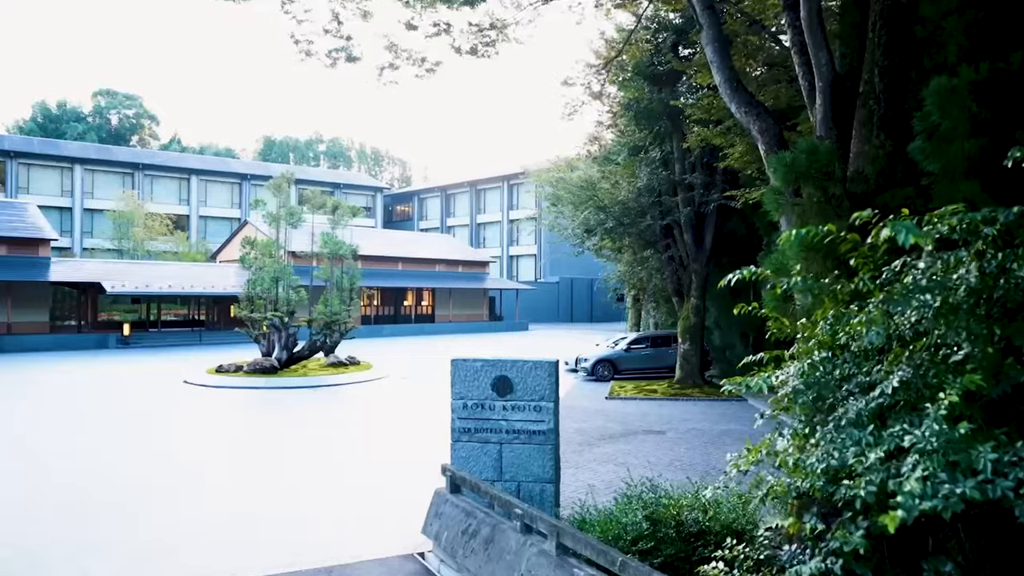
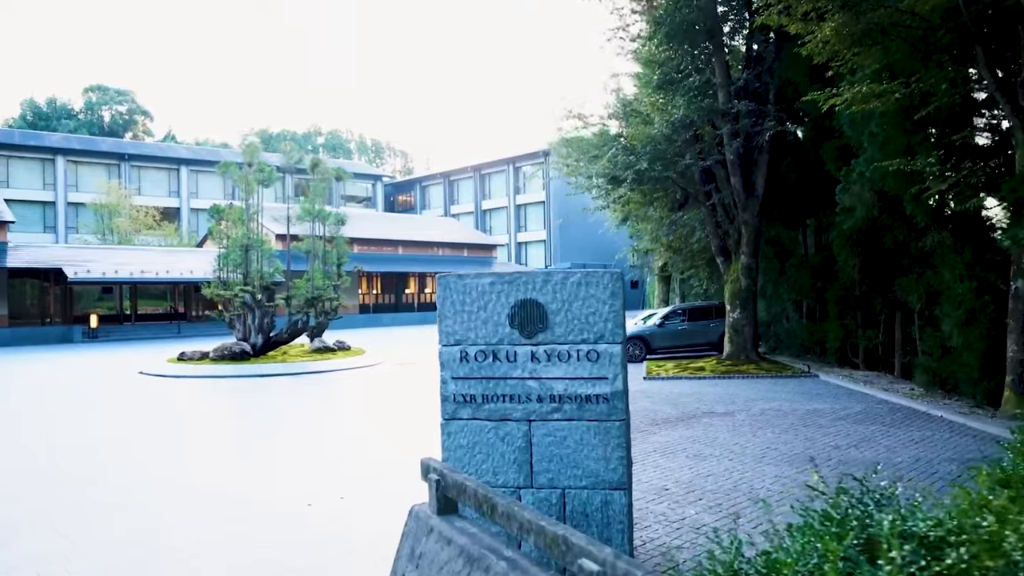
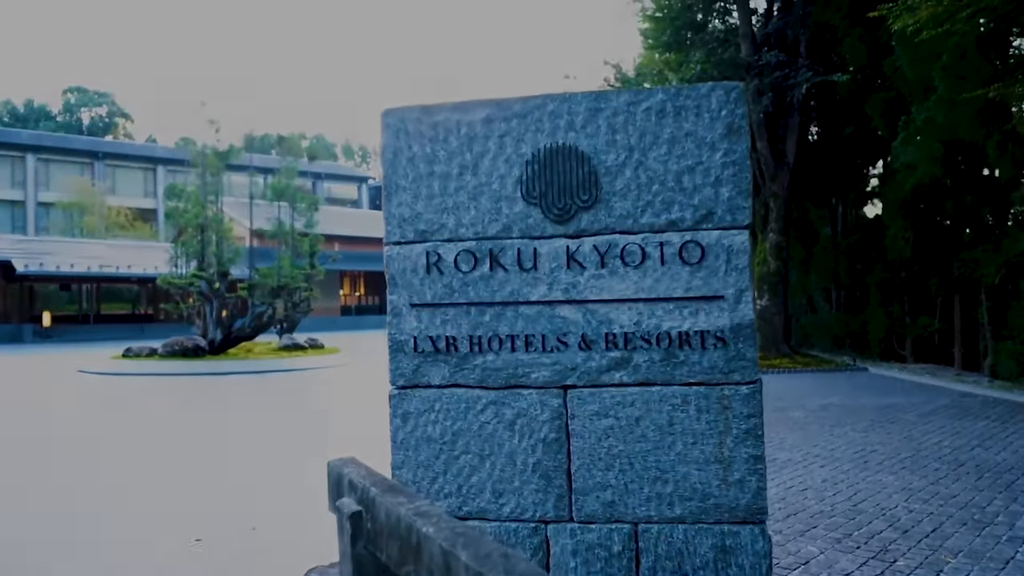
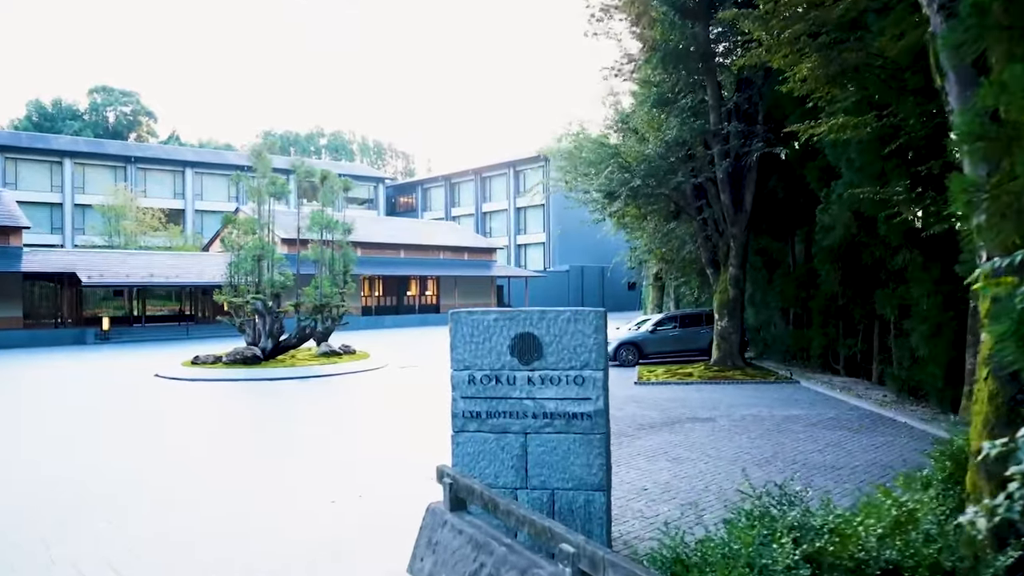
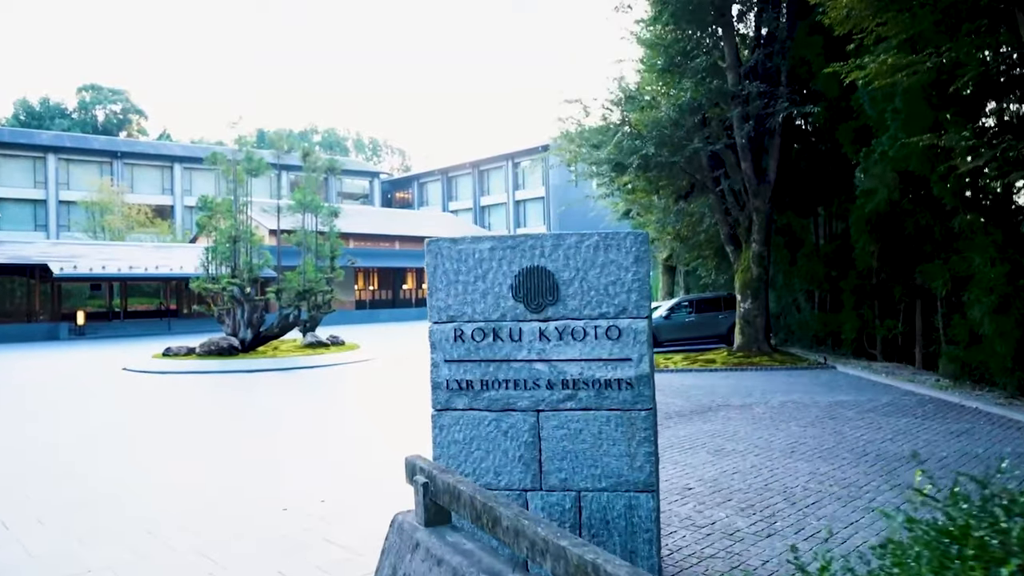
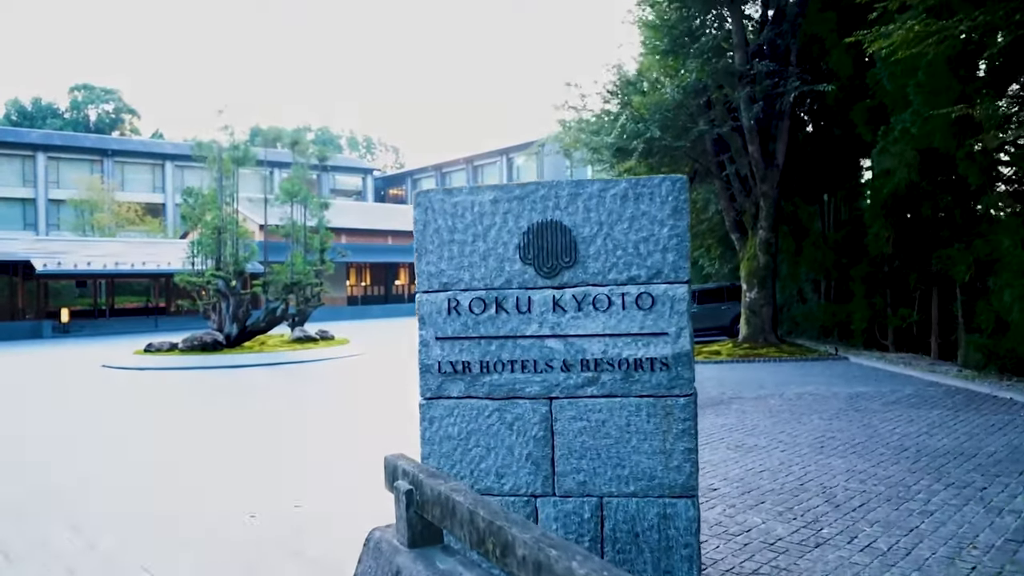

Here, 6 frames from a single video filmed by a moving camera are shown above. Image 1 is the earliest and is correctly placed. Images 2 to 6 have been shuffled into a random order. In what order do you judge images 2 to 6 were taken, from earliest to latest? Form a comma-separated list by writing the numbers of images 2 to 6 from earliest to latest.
4, 2, 5, 6, 3
